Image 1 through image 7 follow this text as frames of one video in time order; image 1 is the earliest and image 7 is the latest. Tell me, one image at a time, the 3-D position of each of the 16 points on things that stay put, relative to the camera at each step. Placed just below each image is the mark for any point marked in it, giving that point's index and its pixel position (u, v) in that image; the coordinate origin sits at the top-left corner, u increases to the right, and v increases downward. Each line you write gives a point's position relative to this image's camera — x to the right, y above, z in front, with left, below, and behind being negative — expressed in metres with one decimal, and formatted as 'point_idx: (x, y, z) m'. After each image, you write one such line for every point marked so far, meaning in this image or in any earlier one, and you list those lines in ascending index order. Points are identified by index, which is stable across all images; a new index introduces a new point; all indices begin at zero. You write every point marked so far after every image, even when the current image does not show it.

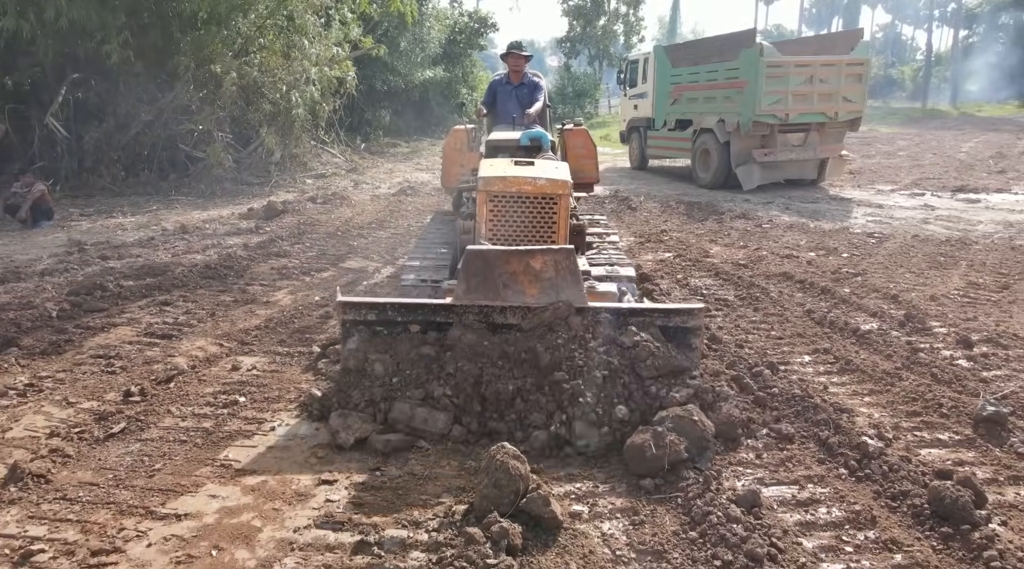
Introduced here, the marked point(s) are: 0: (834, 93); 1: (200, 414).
0: (+5.1, +3.0, +12.6) m
1: (-1.6, -0.7, +4.1) m
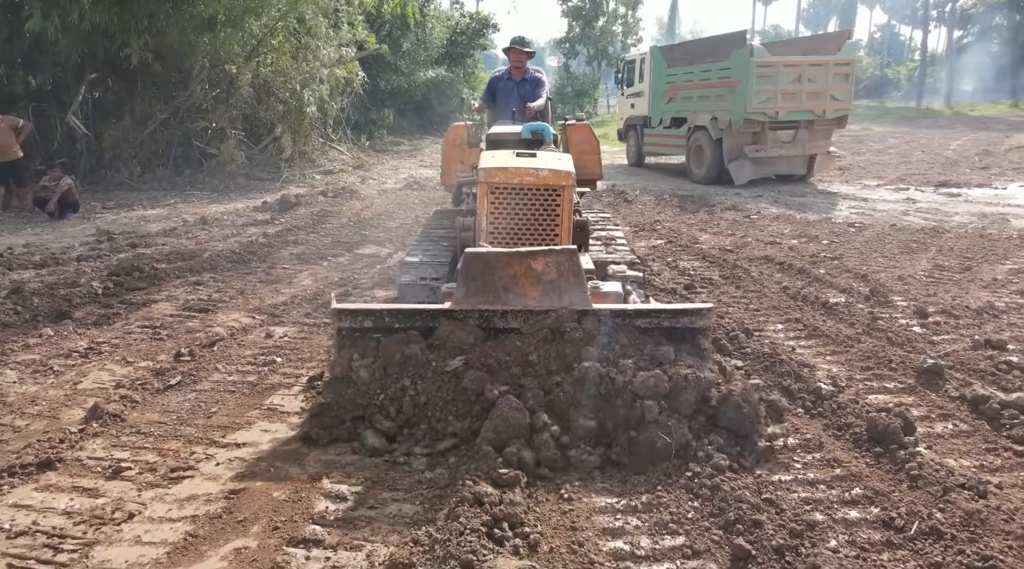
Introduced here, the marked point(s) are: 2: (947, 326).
0: (+5.2, +3.2, +13.2) m
1: (-1.6, -0.5, +4.7) m
2: (+2.9, -0.3, +5.3) m
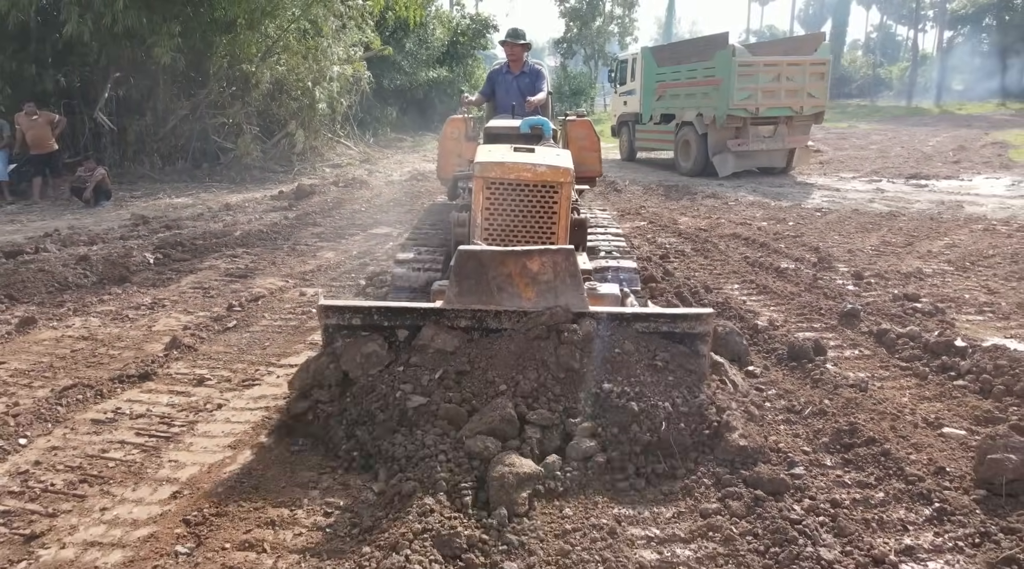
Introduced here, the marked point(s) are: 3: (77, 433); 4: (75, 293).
0: (+5.1, +3.5, +14.2) m
1: (-1.6, -0.3, +5.7) m
2: (+2.9, 0.0, +6.3) m
3: (-2.0, -0.7, +3.7) m
4: (-3.4, -0.1, +6.3) m
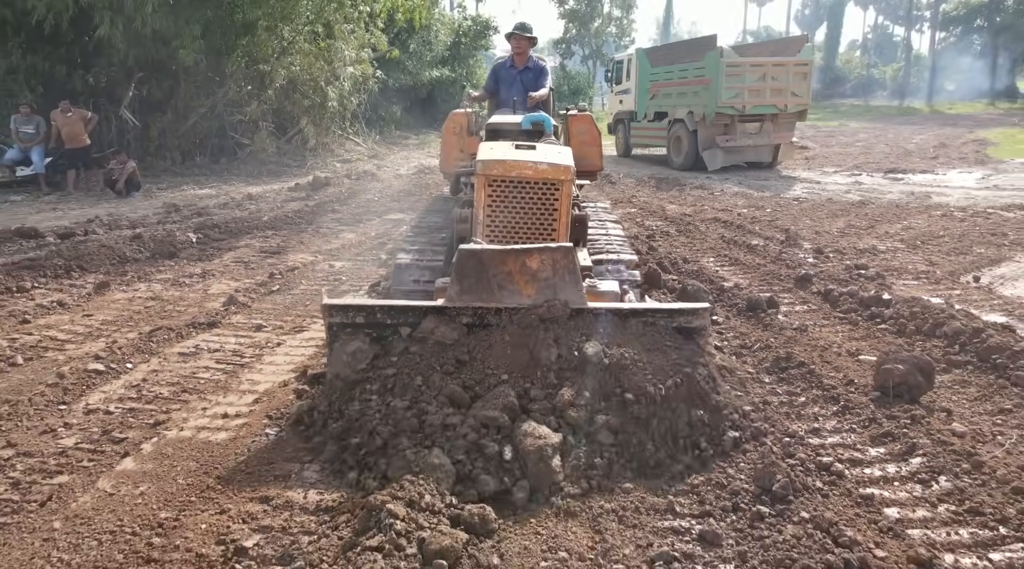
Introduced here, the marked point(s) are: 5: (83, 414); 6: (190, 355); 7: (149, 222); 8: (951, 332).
0: (+5.2, +3.7, +15.1) m
1: (-1.6, 0.0, +6.6) m
2: (+2.9, +0.2, +7.2) m
3: (-2.0, -0.5, +4.6) m
4: (-3.4, +0.2, +7.2) m
5: (-2.1, -0.6, +3.9) m
6: (-1.9, -0.4, +4.8) m
7: (-4.6, +0.8, +10.2) m
8: (+2.6, -0.3, +4.6) m
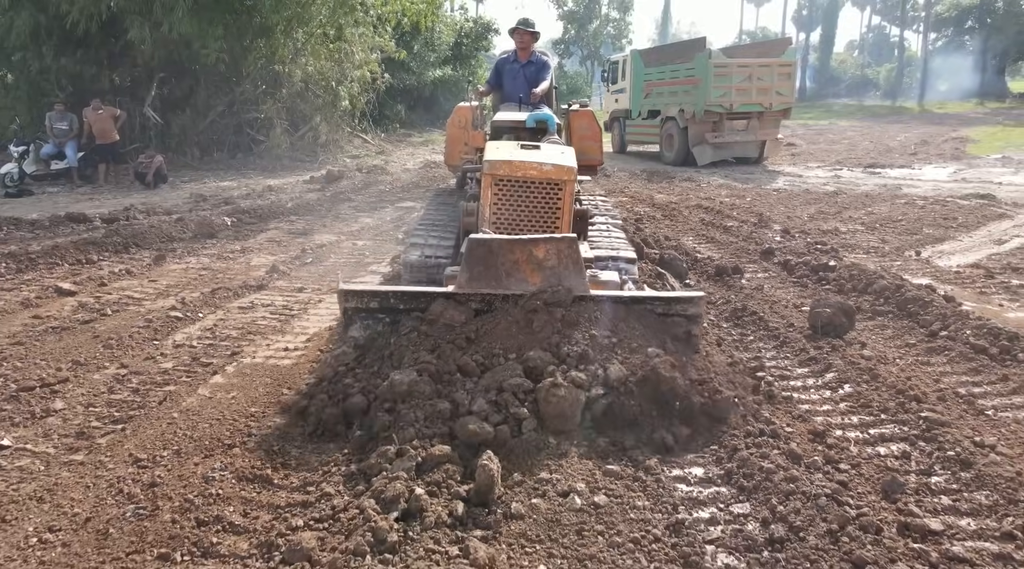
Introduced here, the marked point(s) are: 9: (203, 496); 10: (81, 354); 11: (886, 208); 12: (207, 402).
0: (+5.2, +4.0, +16.1) m
1: (-1.6, +0.2, +7.5) m
2: (+2.9, +0.5, +8.2) m
3: (-1.9, -0.2, +5.5) m
4: (-3.4, +0.4, +8.1) m
5: (-2.1, -0.4, +4.8) m
6: (-1.9, -0.2, +5.7) m
7: (-4.6, +1.0, +11.2) m
8: (+2.6, 0.0, +5.6) m
9: (-1.2, -0.8, +3.1) m
10: (-2.5, -0.4, +4.6) m
11: (+4.8, +1.0, +10.2) m
12: (-1.6, -0.6, +4.1) m
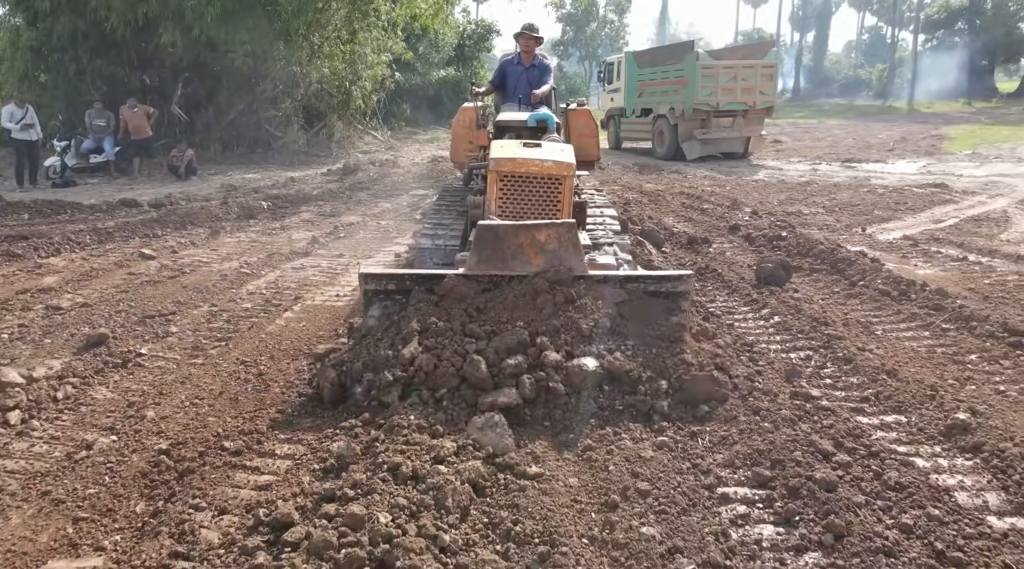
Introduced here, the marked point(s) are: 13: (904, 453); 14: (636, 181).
0: (+5.2, +4.3, +17.3) m
1: (-1.5, +0.5, +8.8) m
2: (+3.0, +0.8, +9.4) m
3: (-1.9, +0.1, +6.8) m
4: (-3.3, +0.7, +9.4) m
5: (-2.0, -0.1, +6.1) m
6: (-1.9, +0.1, +7.0) m
7: (-4.6, +1.4, +12.4) m
8: (+2.6, +0.3, +6.8) m
9: (-1.2, -0.5, +4.4) m
10: (-2.5, -0.1, +5.9) m
11: (+4.8, +1.3, +11.5) m
12: (-1.5, -0.3, +5.3) m
13: (+1.7, -0.7, +3.4) m
14: (+2.1, +1.8, +13.7) m
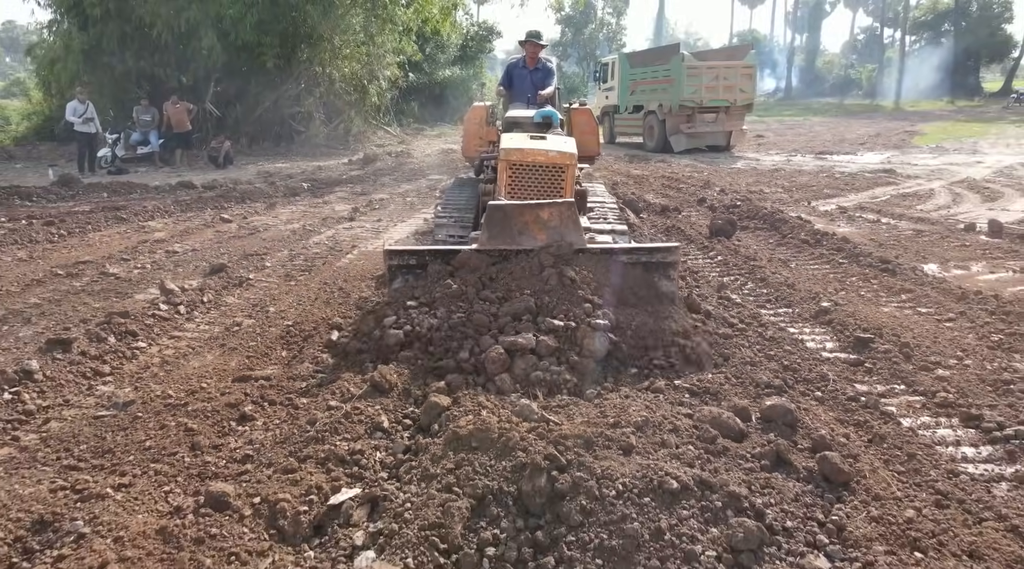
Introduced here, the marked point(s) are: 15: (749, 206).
0: (+5.3, +4.7, +19.1) m
1: (-1.5, +1.0, +10.5) m
2: (+3.1, +1.3, +11.2) m
3: (-1.8, +0.5, +8.5) m
4: (-3.3, +1.2, +11.1) m
5: (-1.9, +0.4, +7.8) m
6: (-1.8, +0.6, +8.7) m
7: (-4.5, +1.8, +14.2) m
8: (+2.7, +0.7, +8.6) m
9: (-1.1, -0.1, +6.1) m
10: (-2.4, +0.4, +7.6) m
11: (+4.9, +1.7, +13.2) m
12: (-1.4, +0.2, +7.1) m
13: (+1.8, -0.3, +5.1) m
14: (+2.2, +2.2, +15.4) m
15: (+2.8, +0.9, +9.4) m
